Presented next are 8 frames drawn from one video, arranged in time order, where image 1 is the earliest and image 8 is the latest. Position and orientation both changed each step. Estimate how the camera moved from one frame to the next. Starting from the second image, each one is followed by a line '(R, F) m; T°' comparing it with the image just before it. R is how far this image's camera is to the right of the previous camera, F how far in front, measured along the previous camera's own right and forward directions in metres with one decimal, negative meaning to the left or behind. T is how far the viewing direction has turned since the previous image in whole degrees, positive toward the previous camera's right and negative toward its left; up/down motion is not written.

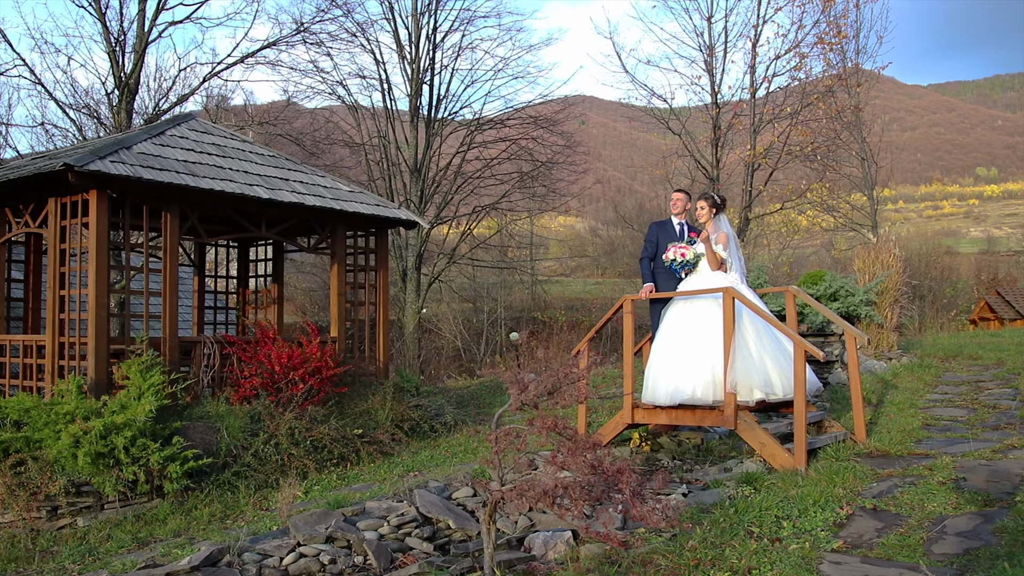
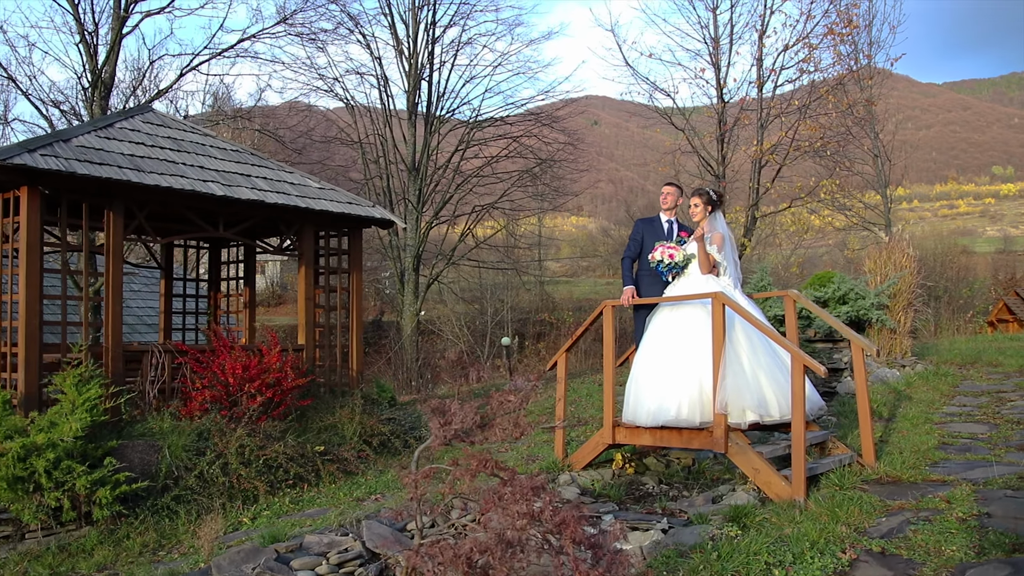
(+0.3, +0.7) m; -1°
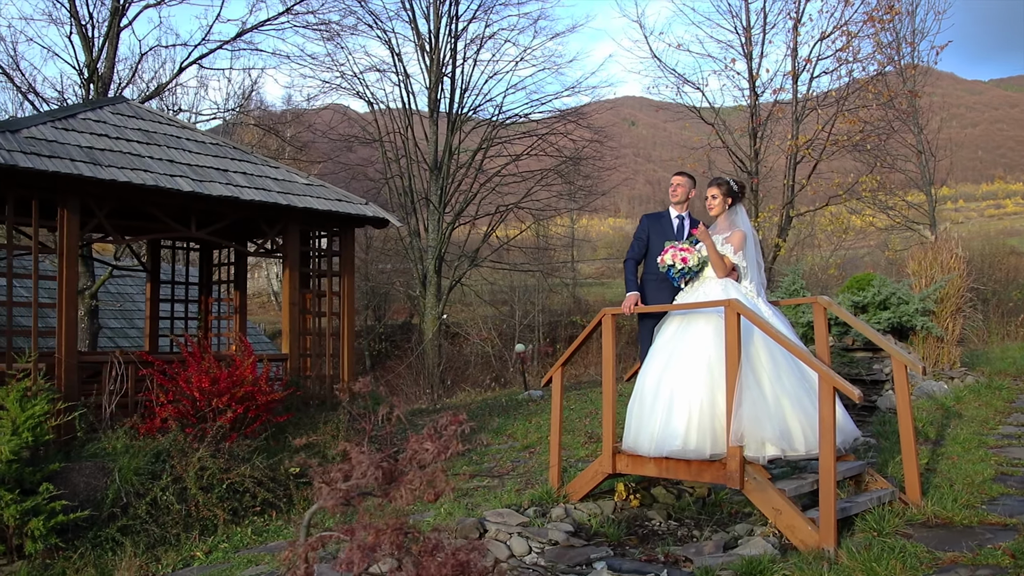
(+0.3, +0.8) m; -2°
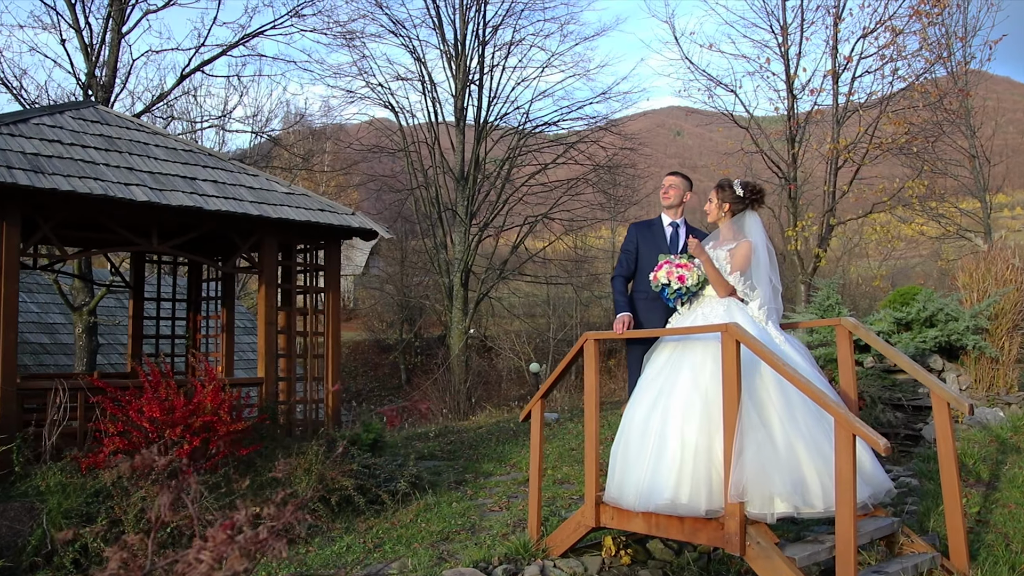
(+0.4, +0.8) m; -3°
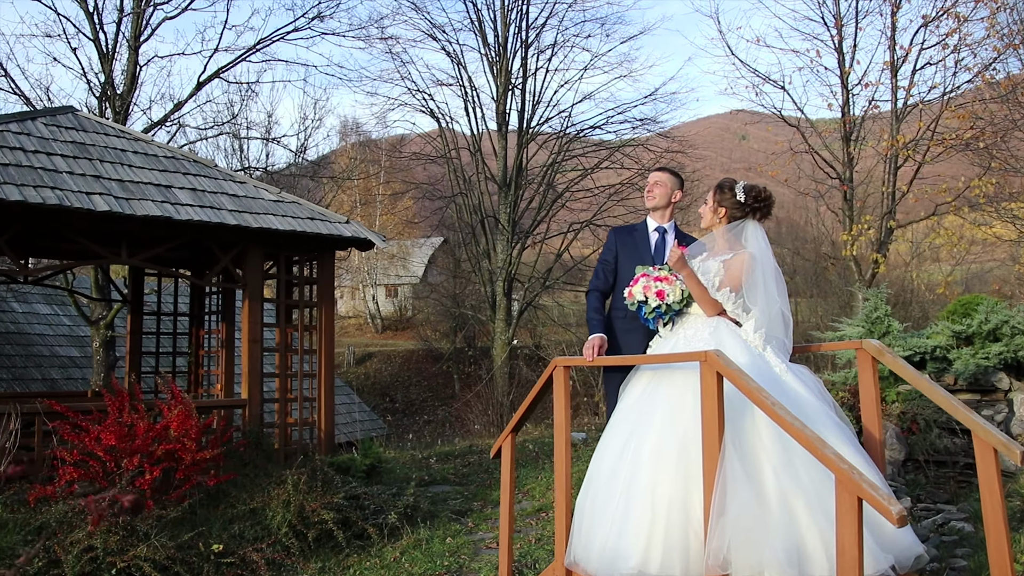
(+0.5, +0.7) m; -4°
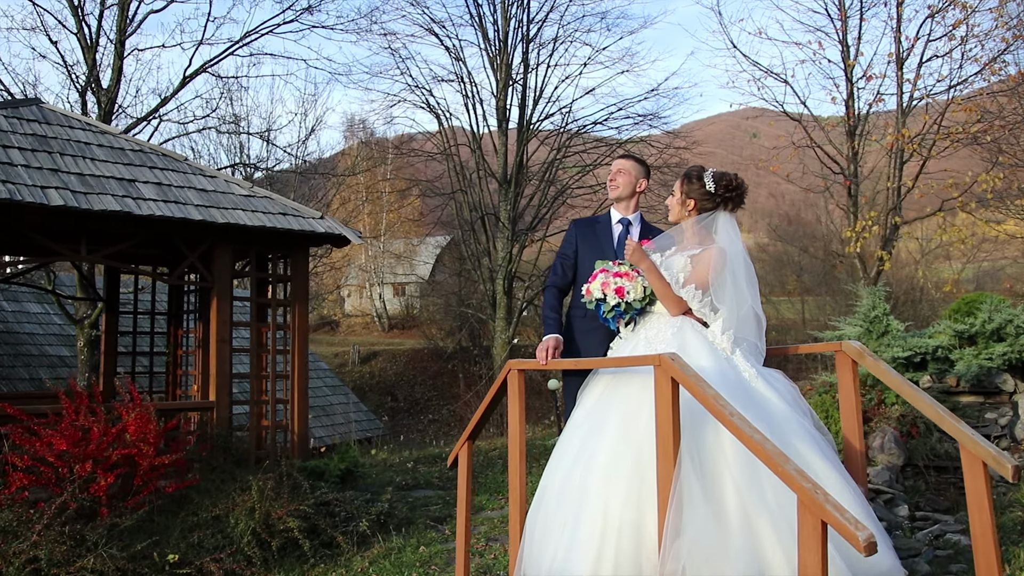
(+0.2, +0.3) m; -1°
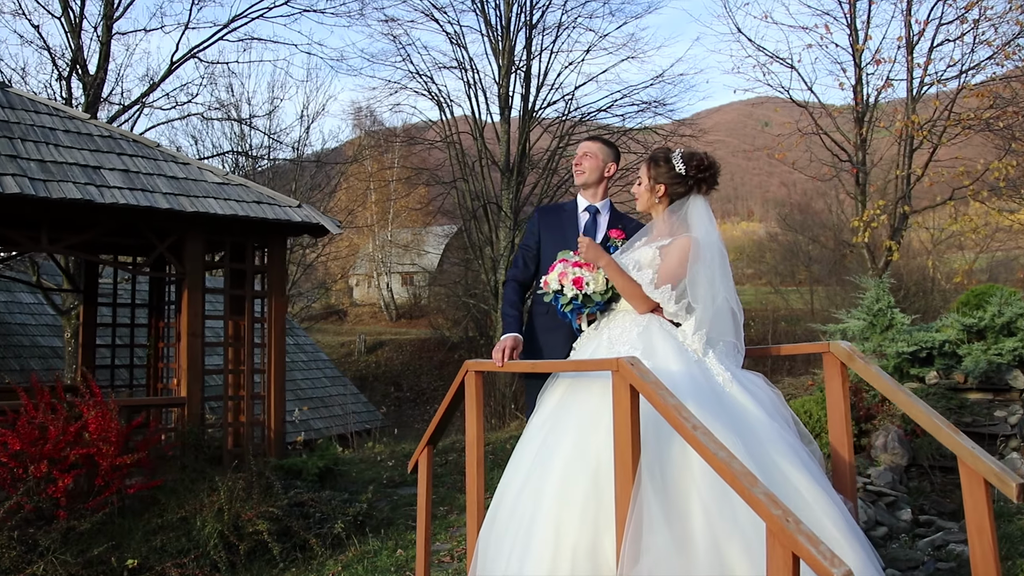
(+0.2, +0.3) m; -1°
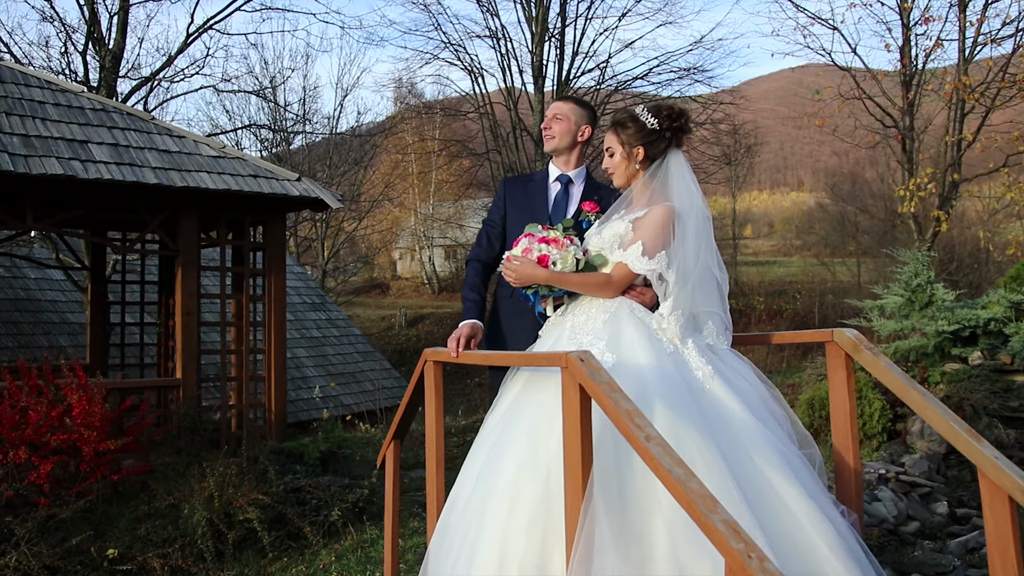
(+0.3, +0.4) m; -3°
